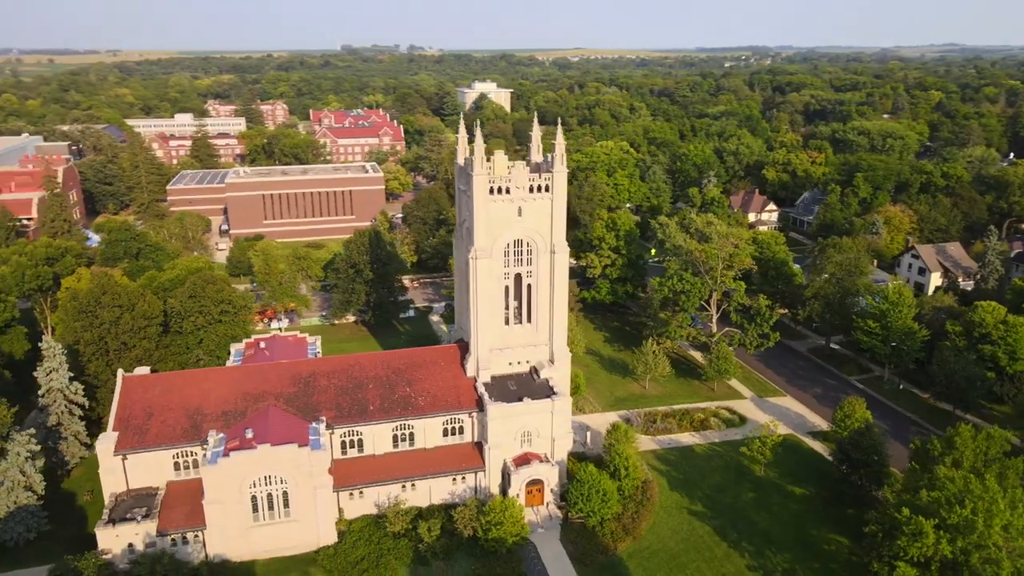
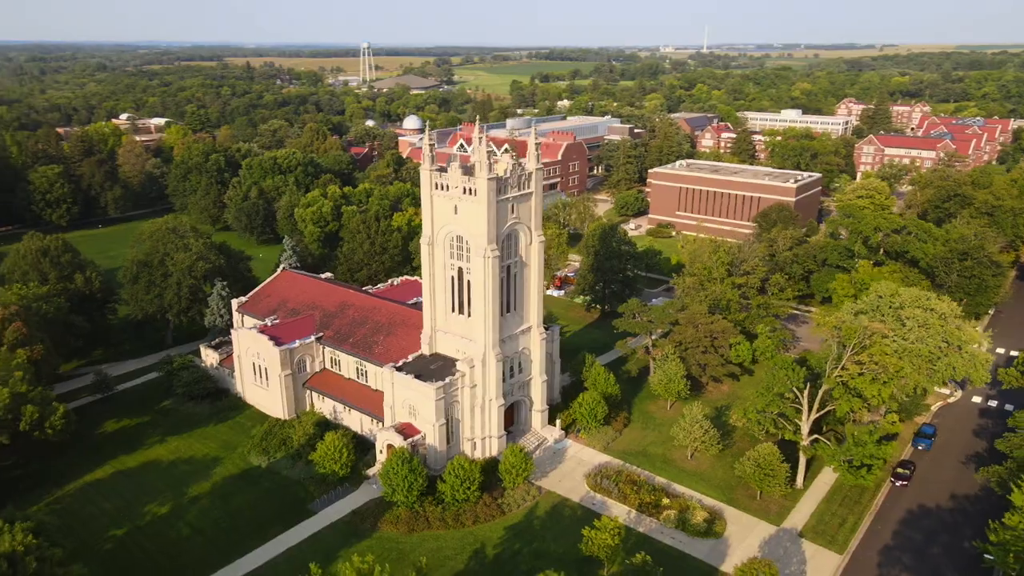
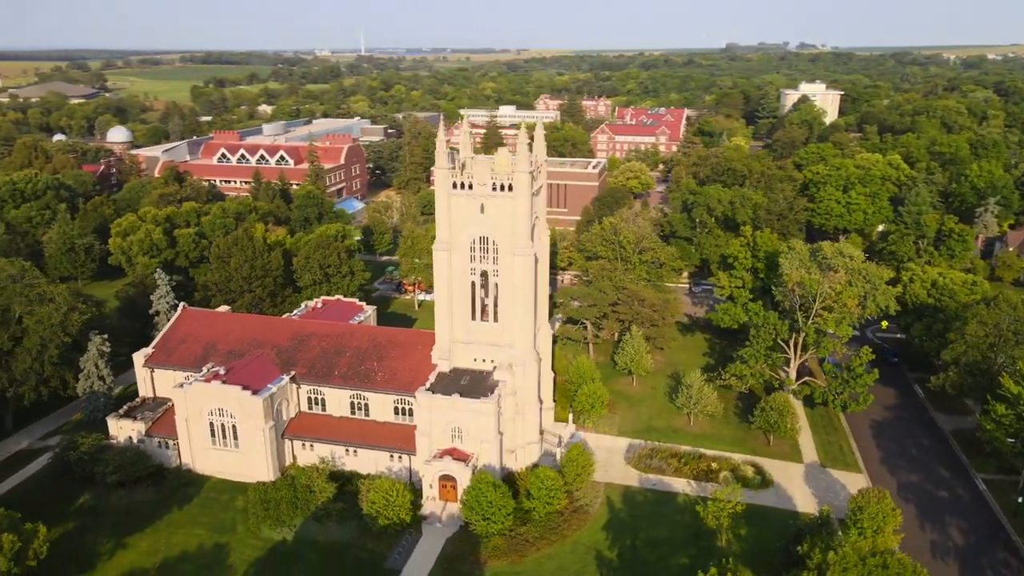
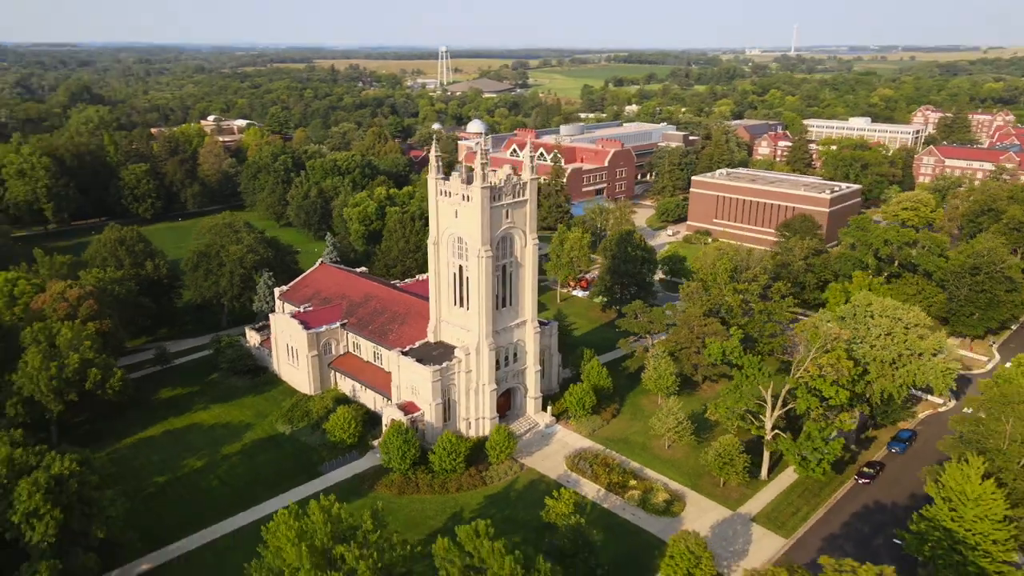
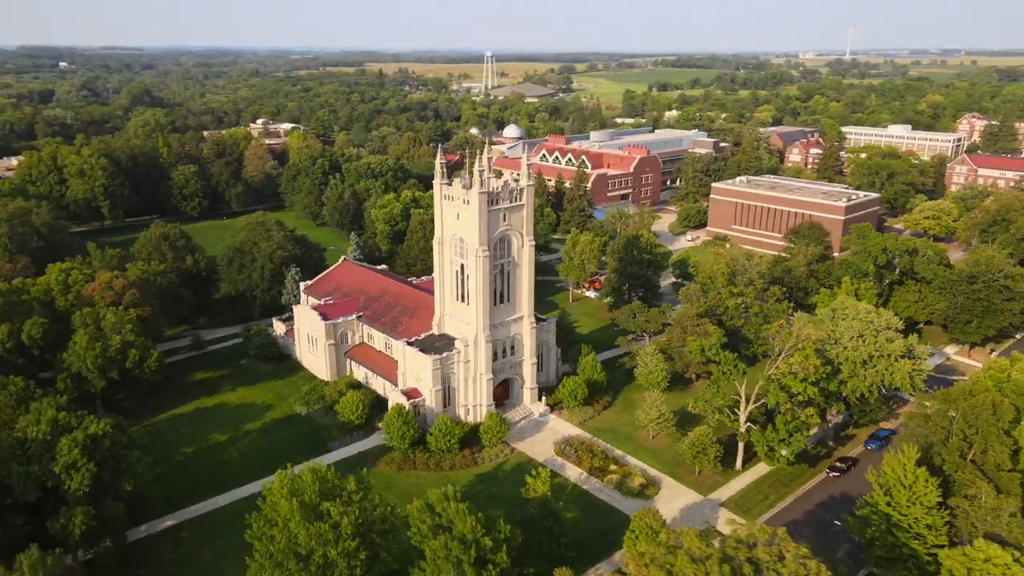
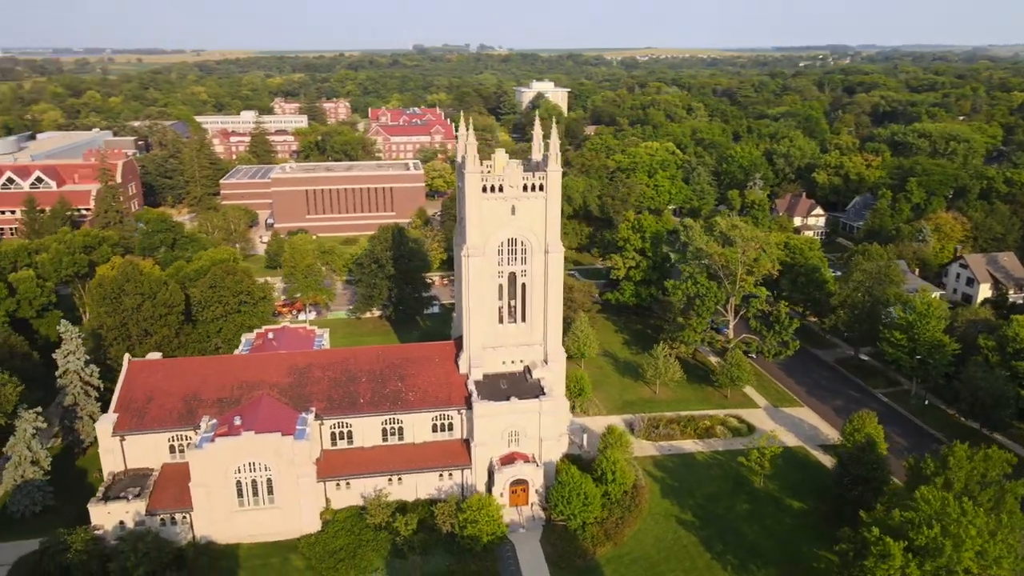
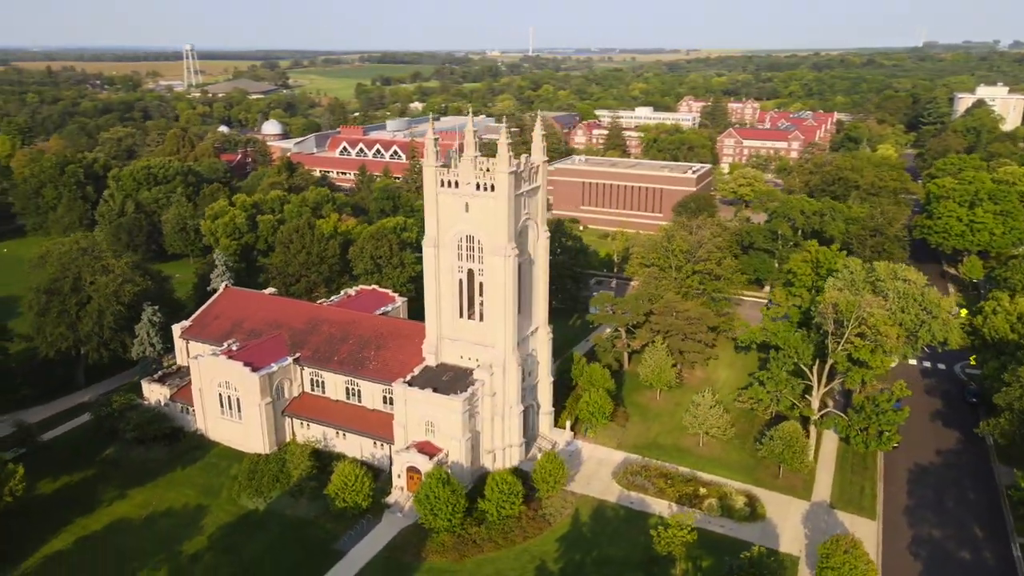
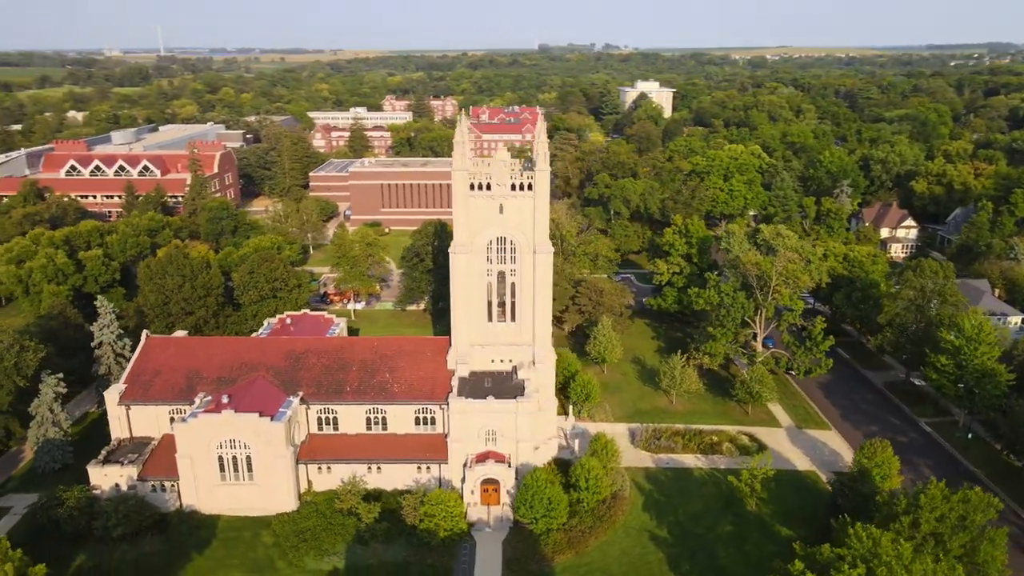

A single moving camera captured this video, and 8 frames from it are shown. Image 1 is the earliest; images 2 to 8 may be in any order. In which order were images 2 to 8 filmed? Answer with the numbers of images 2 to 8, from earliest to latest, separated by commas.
6, 8, 3, 7, 2, 4, 5
